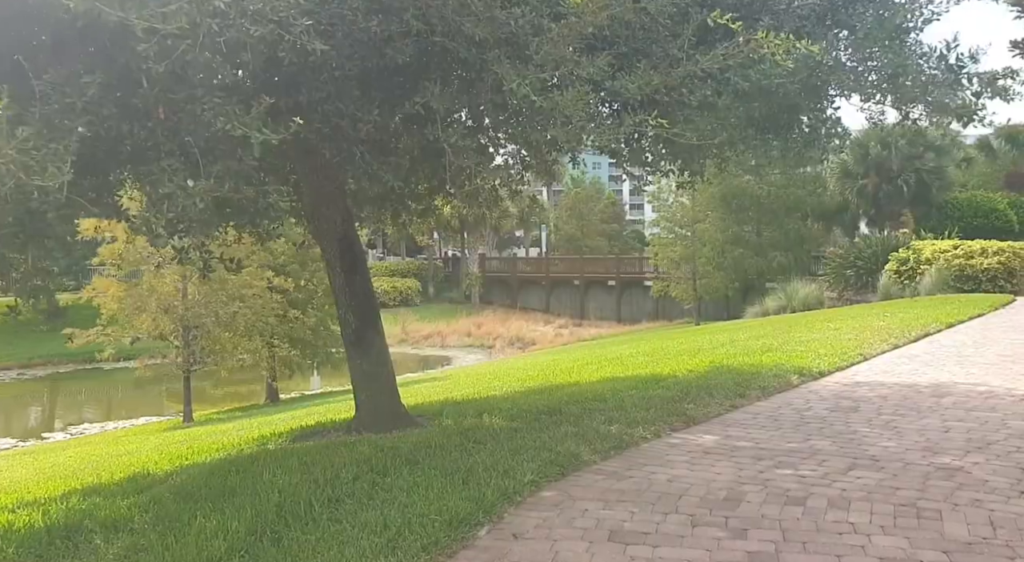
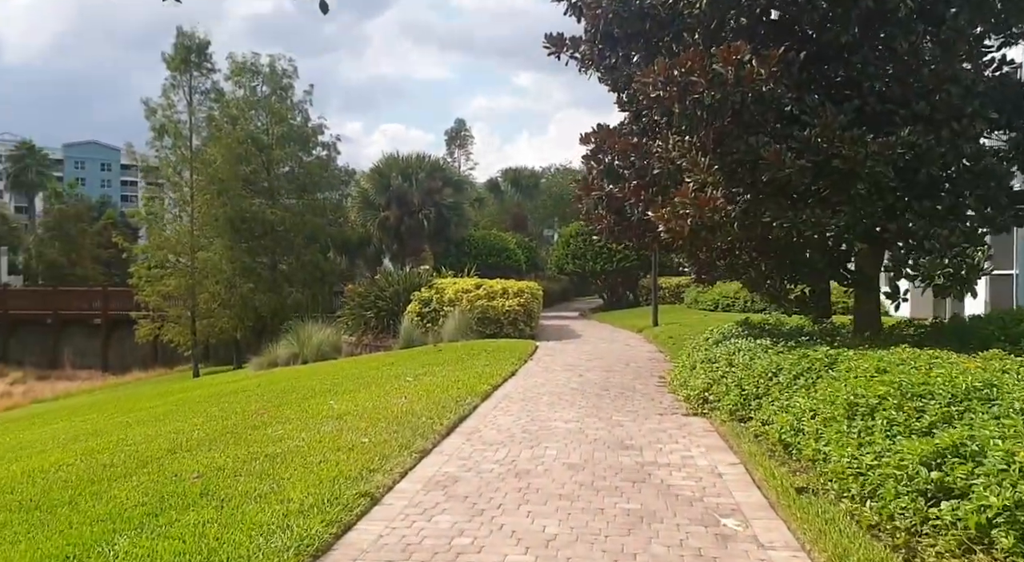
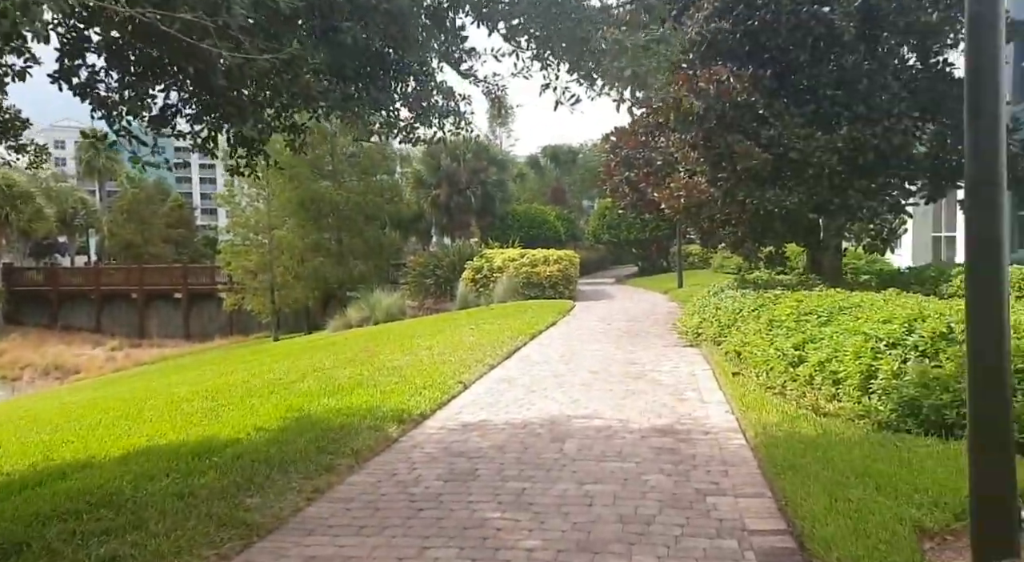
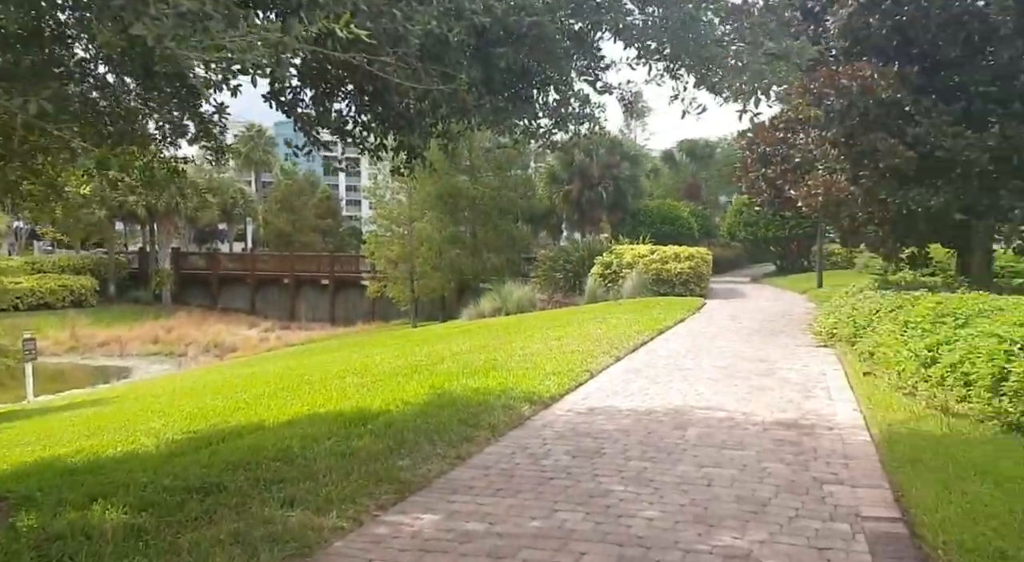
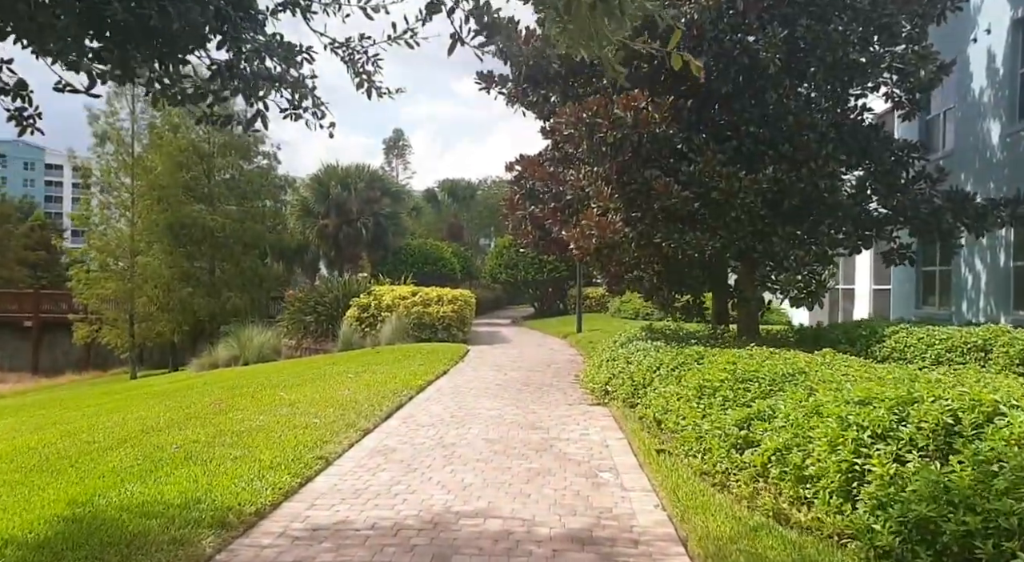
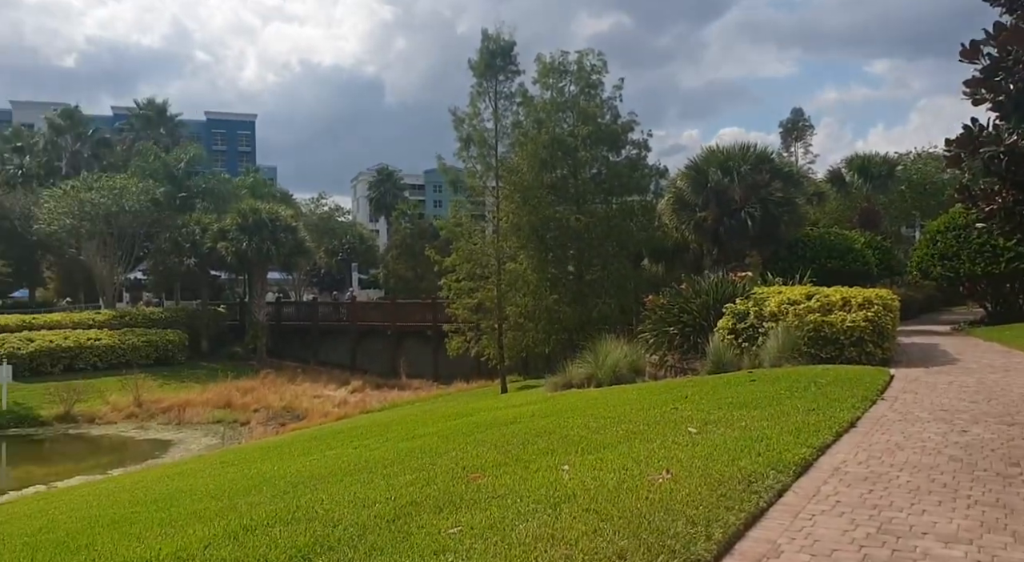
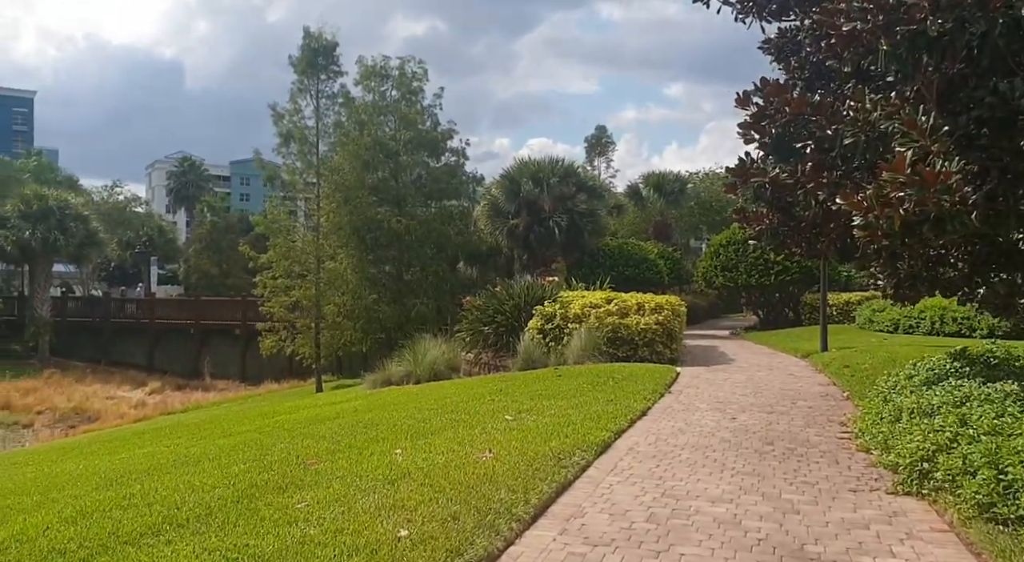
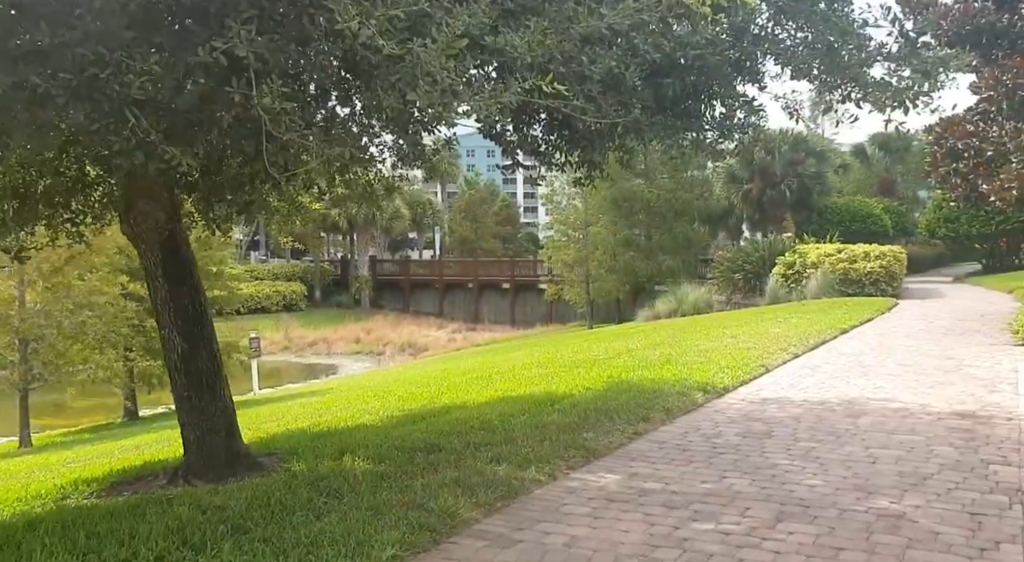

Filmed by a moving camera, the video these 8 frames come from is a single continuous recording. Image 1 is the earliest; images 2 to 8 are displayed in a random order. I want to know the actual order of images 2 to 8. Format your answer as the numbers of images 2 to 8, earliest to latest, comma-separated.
8, 4, 3, 5, 2, 7, 6
